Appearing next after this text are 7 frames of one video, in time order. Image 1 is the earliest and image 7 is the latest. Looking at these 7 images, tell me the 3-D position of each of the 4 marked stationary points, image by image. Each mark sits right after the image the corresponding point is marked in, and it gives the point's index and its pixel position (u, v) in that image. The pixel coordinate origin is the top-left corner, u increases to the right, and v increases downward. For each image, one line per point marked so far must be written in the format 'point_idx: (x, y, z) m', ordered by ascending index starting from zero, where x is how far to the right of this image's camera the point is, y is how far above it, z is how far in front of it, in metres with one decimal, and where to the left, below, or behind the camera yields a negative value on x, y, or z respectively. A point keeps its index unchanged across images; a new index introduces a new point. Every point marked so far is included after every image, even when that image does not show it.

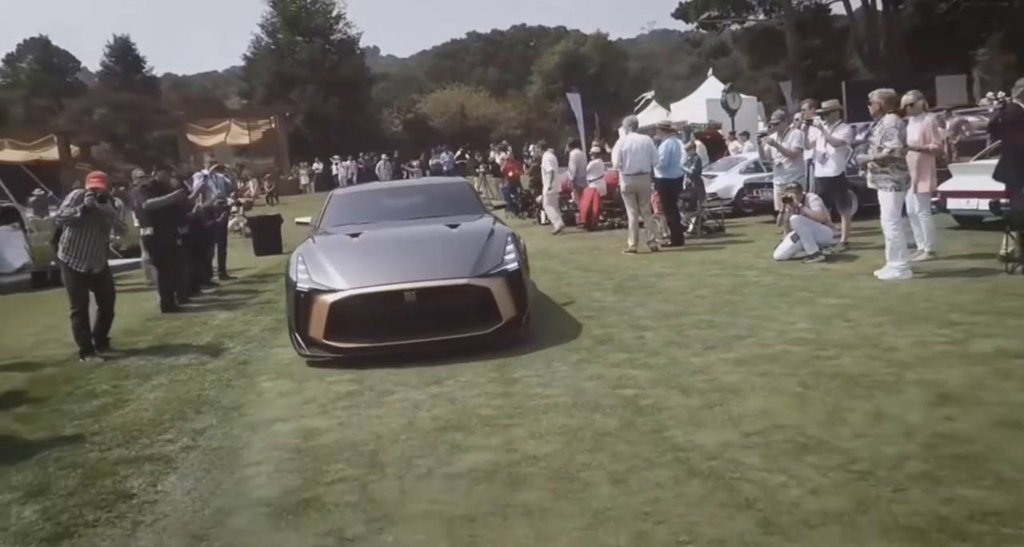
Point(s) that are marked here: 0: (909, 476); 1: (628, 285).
0: (+1.6, -0.8, +3.8) m
1: (+1.2, -0.1, +9.9) m
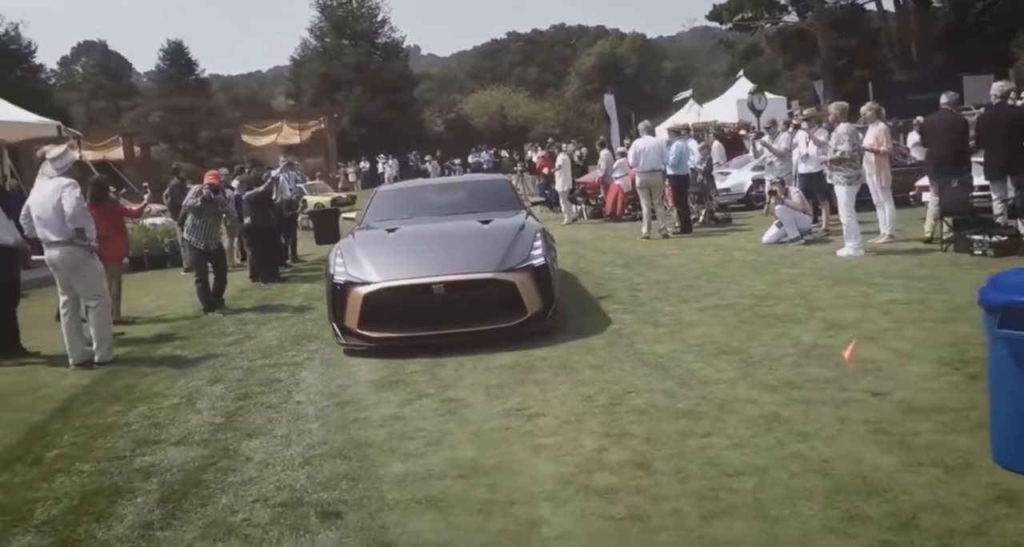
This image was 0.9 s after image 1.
0: (+1.7, -0.5, +5.9) m
1: (+1.5, +0.1, +12.0) m
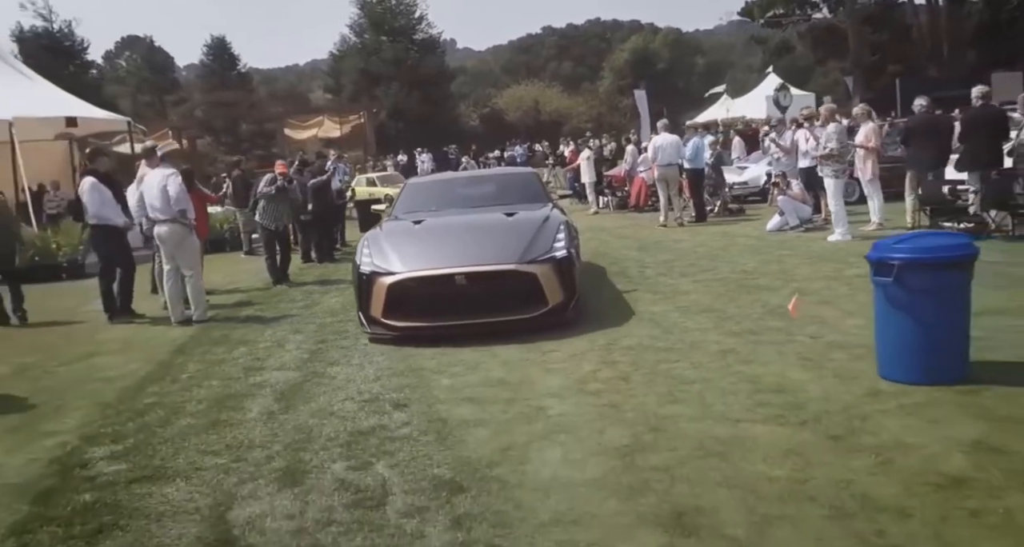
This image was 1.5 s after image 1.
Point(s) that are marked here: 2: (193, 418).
0: (+1.8, -0.3, +7.4) m
1: (+1.9, +0.4, +13.5) m
2: (-1.8, -0.8, +5.5) m
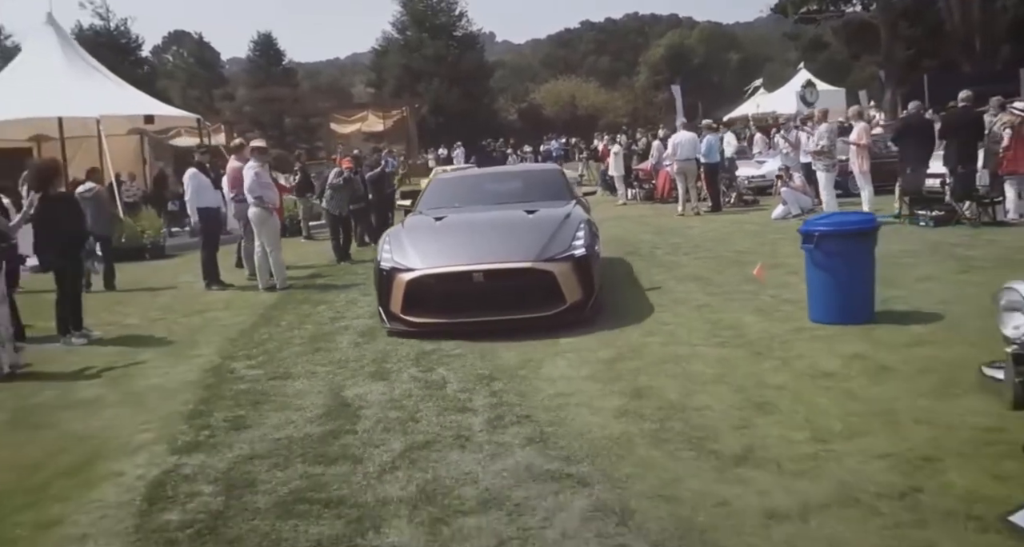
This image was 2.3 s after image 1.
0: (+2.1, -0.1, +9.2) m
1: (+2.4, +0.7, +15.3) m
2: (-1.7, -0.6, +7.5) m
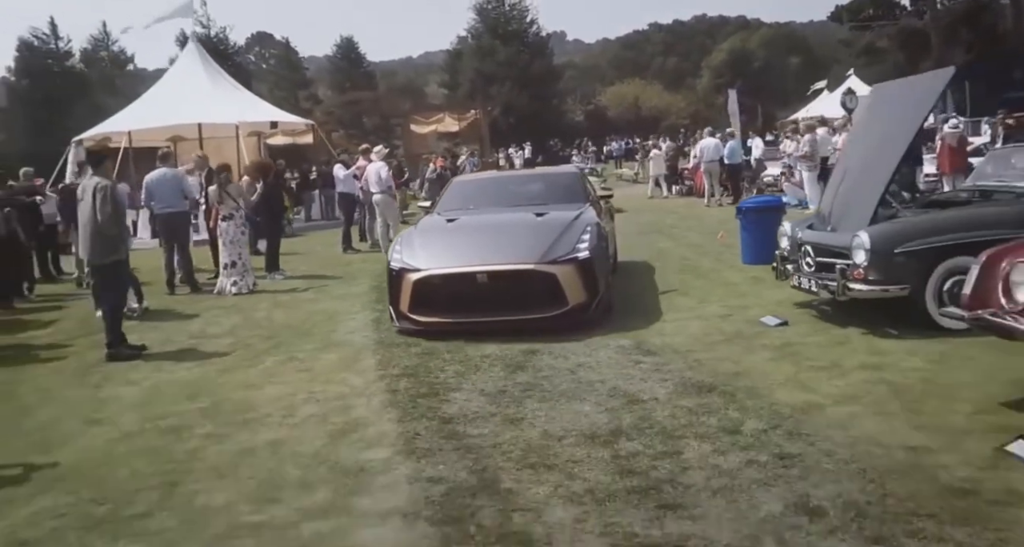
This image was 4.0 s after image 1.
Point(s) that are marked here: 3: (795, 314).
0: (+2.8, +0.4, +13.5) m
1: (+3.5, +1.1, +19.5) m
2: (-1.1, -0.1, +12.0) m
3: (+2.3, -0.3, +7.7) m
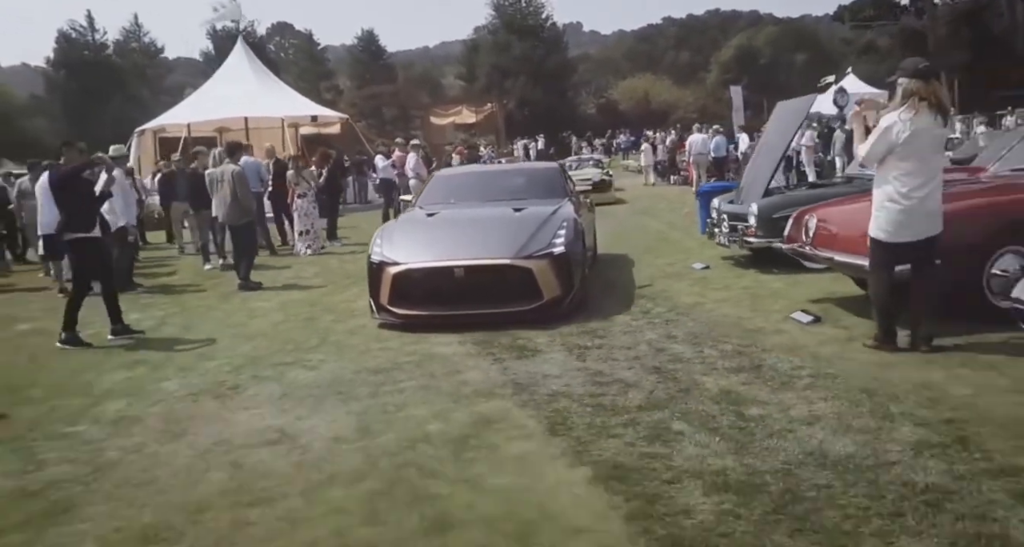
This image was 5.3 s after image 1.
0: (+3.0, +0.9, +16.8) m
1: (+3.8, +1.7, +22.8) m
2: (-0.9, +0.5, +15.4) m
3: (+2.4, +0.1, +11.1) m
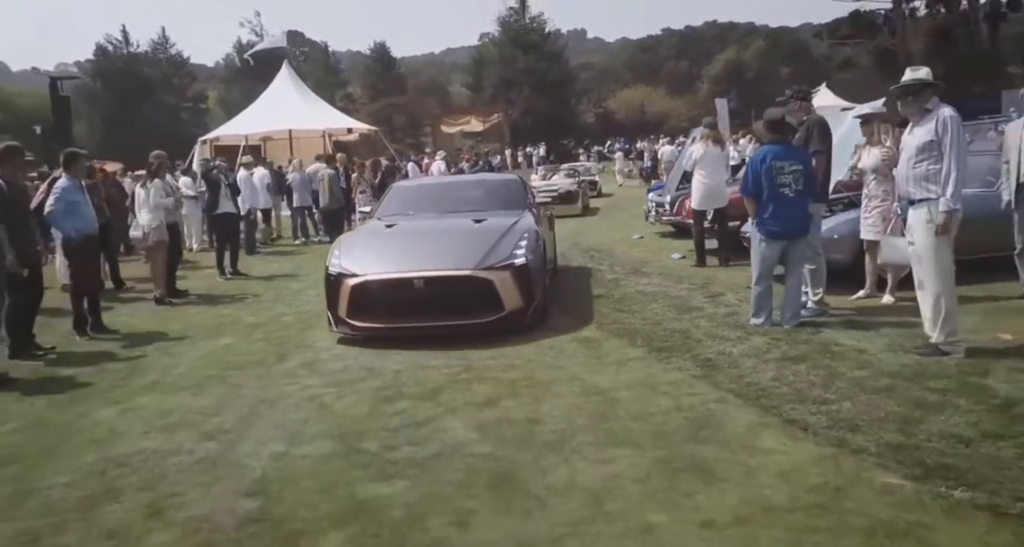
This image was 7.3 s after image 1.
0: (+3.0, +1.4, +22.5) m
1: (+3.9, +2.2, +28.5) m
2: (-0.9, +1.0, +21.1) m
3: (+2.4, +0.7, +16.8) m
